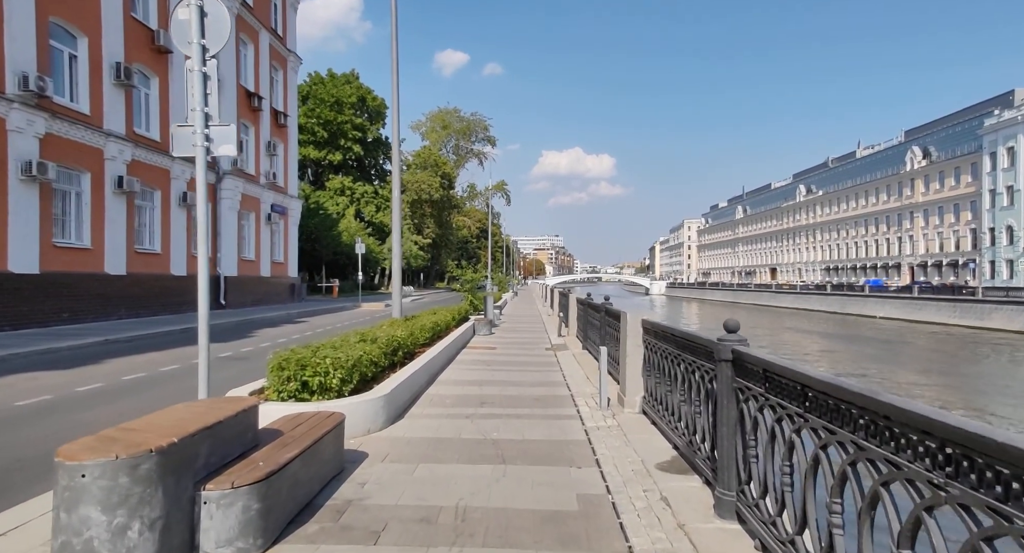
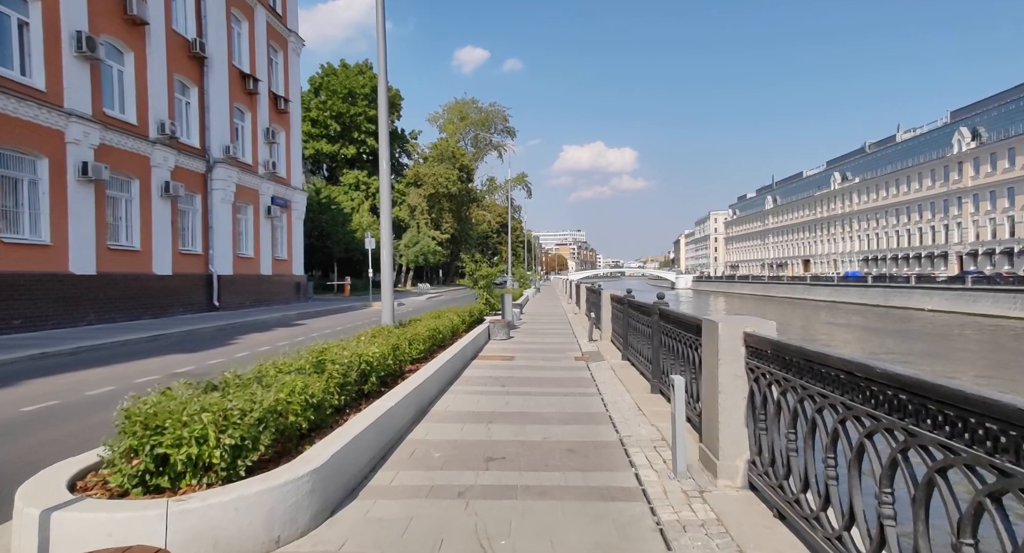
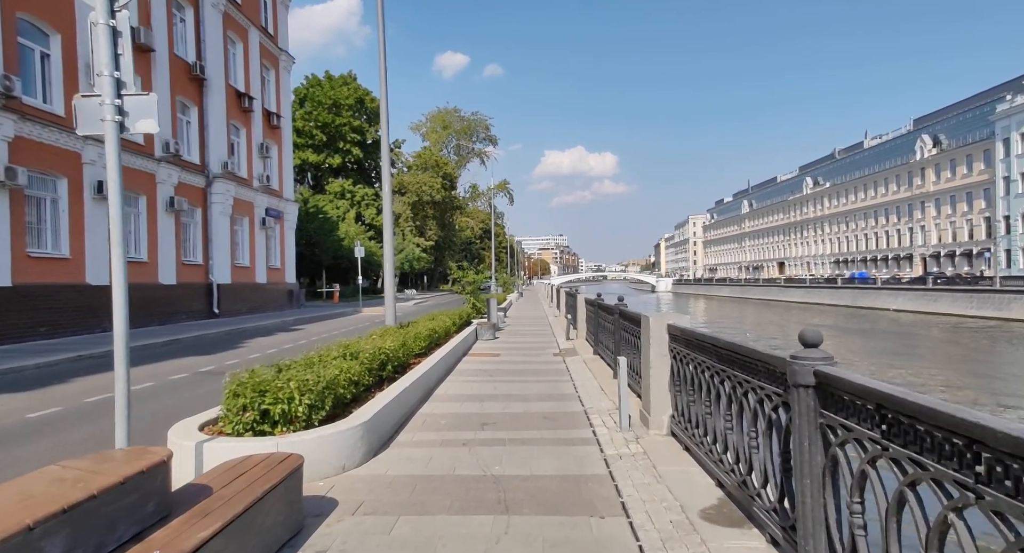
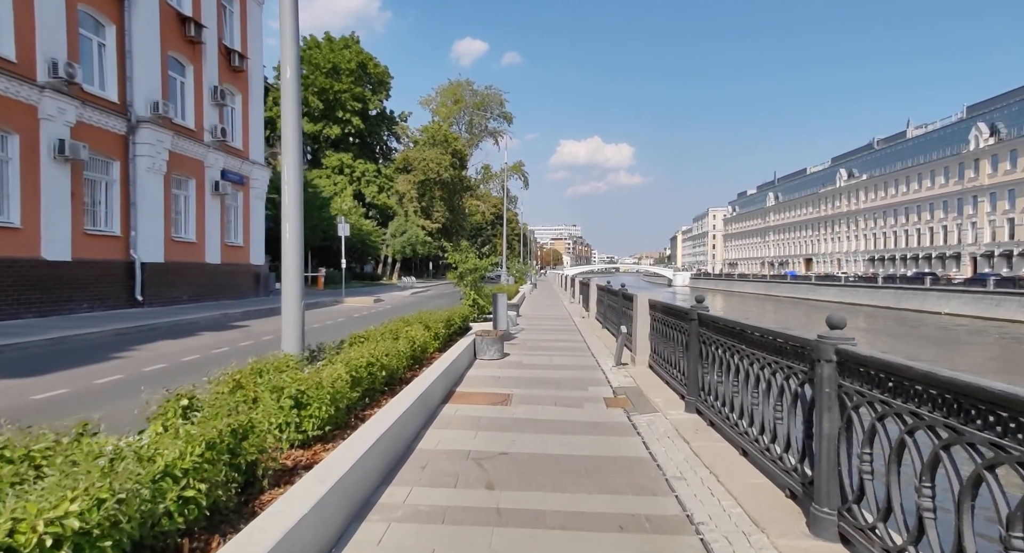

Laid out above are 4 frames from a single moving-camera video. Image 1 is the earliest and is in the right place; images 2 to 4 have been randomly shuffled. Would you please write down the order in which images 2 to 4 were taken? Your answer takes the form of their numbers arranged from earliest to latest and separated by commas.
3, 2, 4
